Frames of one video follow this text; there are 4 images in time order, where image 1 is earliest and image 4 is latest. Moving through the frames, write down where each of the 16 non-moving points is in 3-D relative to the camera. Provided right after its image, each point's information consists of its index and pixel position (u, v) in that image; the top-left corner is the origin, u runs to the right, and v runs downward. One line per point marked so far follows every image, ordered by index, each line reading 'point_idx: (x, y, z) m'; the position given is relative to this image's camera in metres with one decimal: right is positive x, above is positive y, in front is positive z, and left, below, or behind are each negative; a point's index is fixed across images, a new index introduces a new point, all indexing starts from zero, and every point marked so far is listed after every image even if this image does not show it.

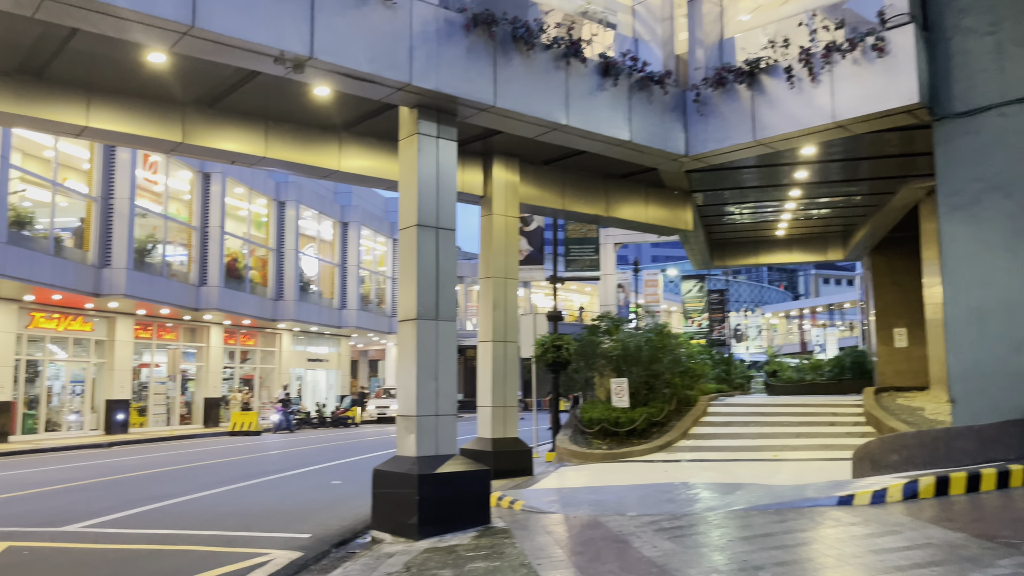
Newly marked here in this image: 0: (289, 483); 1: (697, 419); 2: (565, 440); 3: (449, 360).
0: (-4.1, -3.6, +15.1) m
1: (+4.0, -2.8, +17.9) m
2: (+1.1, -3.1, +16.6) m
3: (-0.8, -0.9, +10.1) m
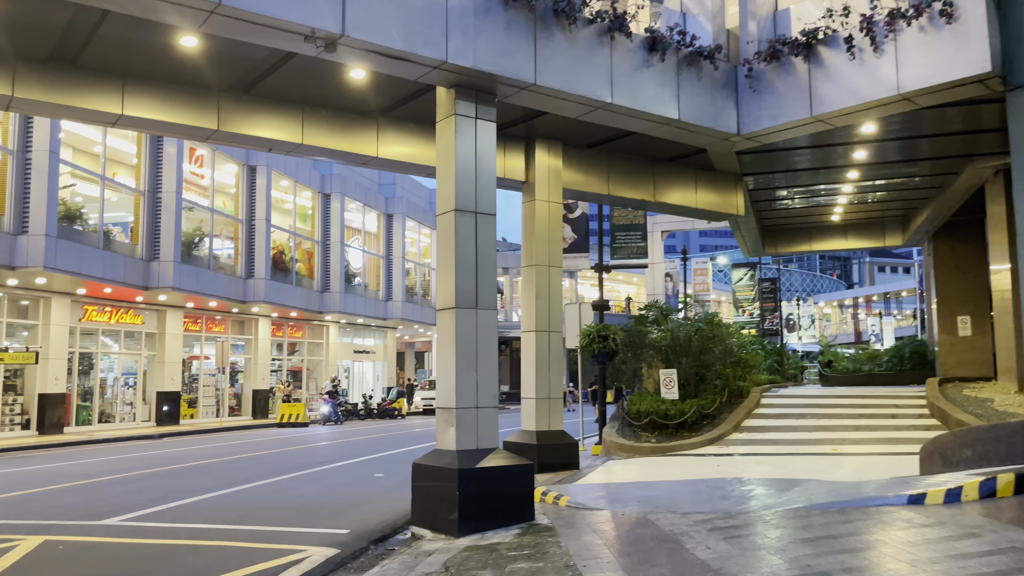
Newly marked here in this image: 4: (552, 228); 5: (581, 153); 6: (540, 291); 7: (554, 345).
0: (-3.3, -3.4, +14.9) m
1: (+5.0, -2.6, +17.3) m
2: (+2.0, -2.8, +16.1) m
3: (-0.3, -0.7, +9.8) m
4: (+0.7, +1.1, +14.3) m
5: (+1.3, +2.5, +15.4) m
6: (+0.5, 0.0, +14.1) m
7: (+0.7, -1.0, +14.1) m
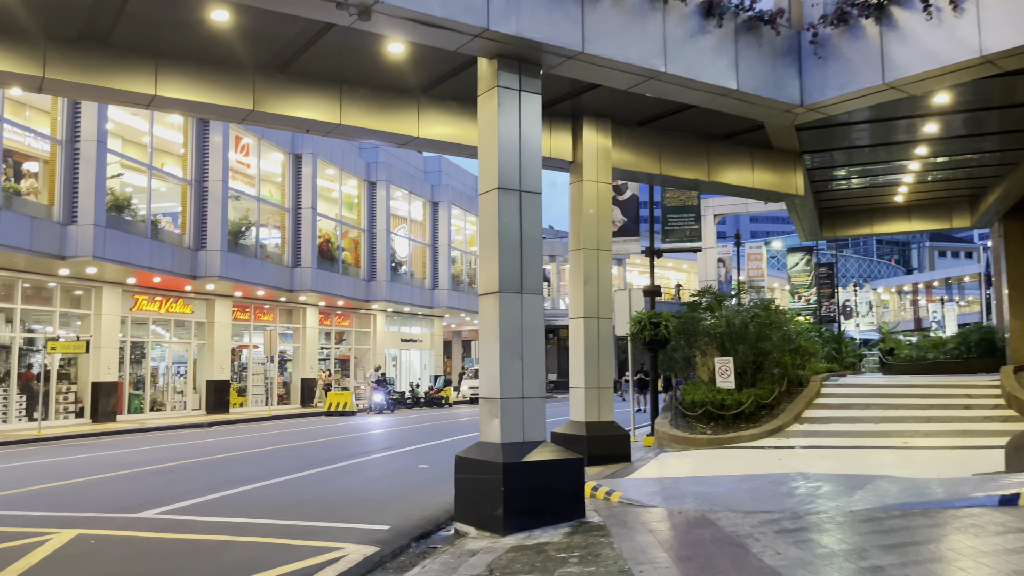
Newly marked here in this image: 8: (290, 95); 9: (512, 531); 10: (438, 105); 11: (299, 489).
0: (-2.4, -3.2, +14.6) m
1: (+5.9, -2.2, +16.4) m
2: (+2.9, -2.5, +15.4) m
3: (+0.3, -0.6, +9.2) m
4: (+1.5, +1.3, +13.7) m
5: (+2.1, +2.8, +14.7) m
6: (+1.3, +0.2, +13.5) m
7: (+1.5, -0.7, +13.5) m
8: (-3.0, +2.6, +11.1) m
9: (0.0, -2.4, +8.3) m
10: (-1.1, +2.7, +12.3) m
11: (-3.0, -2.8, +11.5) m
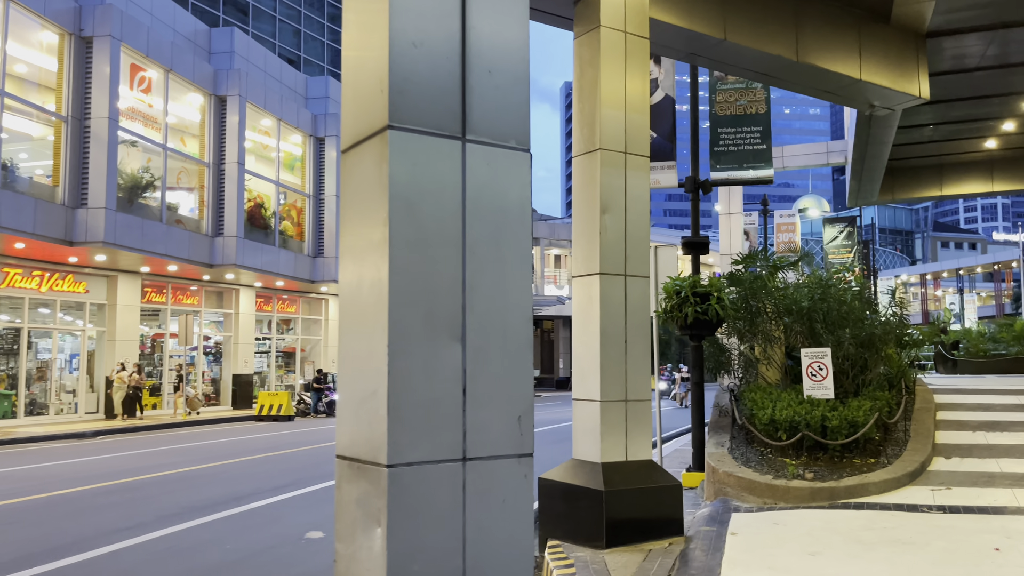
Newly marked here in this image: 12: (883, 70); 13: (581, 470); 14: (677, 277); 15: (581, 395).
0: (-2.9, -2.5, +8.5) m
1: (+5.5, -1.7, +10.6) m
2: (+2.4, -1.9, +9.5) m
3: (0.0, 0.0, +3.2) m
4: (+1.1, +1.9, +7.7) m
5: (+1.7, +3.4, +8.7) m
6: (+0.9, +0.8, +7.5) m
7: (+1.1, -0.1, +7.5) m
8: (-3.3, +3.2, +5.0) m
9: (-0.3, -1.9, +2.3) m
10: (-1.4, +3.3, +6.2) m
11: (-3.3, -2.2, +5.5) m
12: (+4.7, +2.8, +10.5) m
13: (+0.6, -1.6, +7.2) m
14: (+2.2, +0.2, +10.4) m
15: (+0.6, -1.0, +7.4) m
